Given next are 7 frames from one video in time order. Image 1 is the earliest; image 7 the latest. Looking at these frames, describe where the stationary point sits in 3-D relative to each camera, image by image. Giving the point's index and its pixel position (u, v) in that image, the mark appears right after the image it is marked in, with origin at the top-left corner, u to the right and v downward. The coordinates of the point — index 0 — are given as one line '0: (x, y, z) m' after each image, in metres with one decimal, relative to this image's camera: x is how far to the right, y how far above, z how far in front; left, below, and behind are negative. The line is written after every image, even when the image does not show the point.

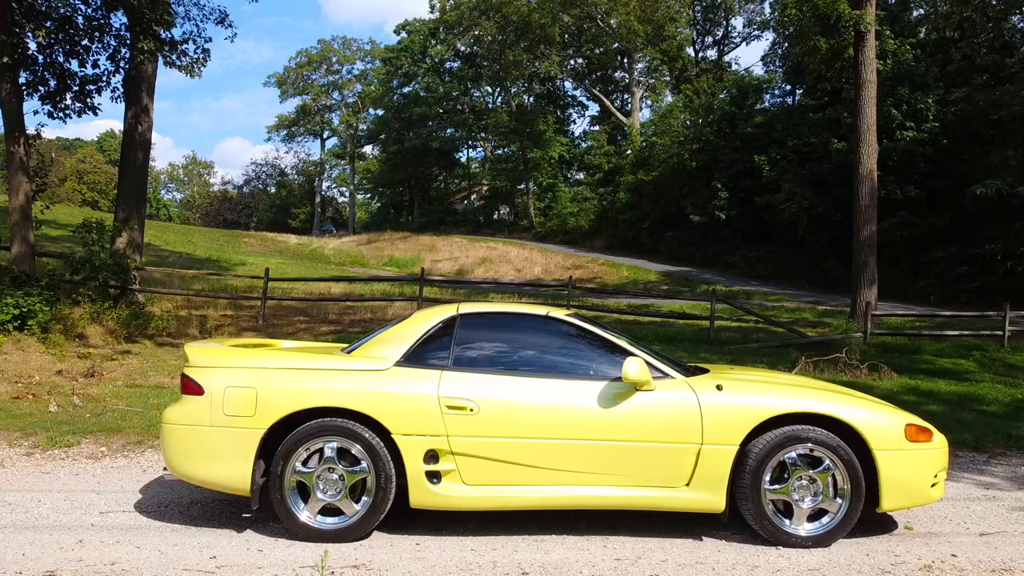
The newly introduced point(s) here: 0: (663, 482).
0: (+0.6, -0.8, +3.5) m
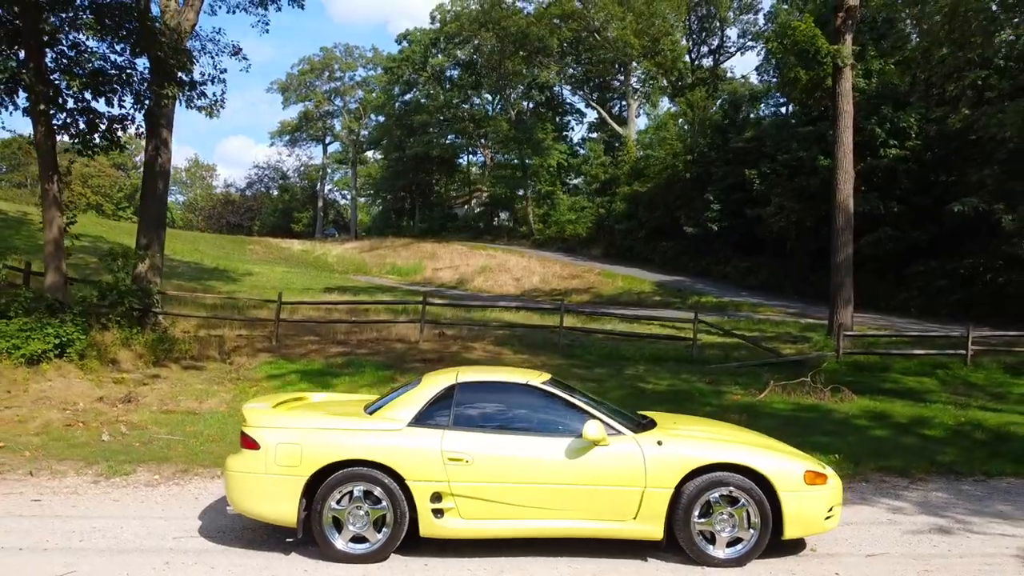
0: (+0.6, -1.3, +4.5) m
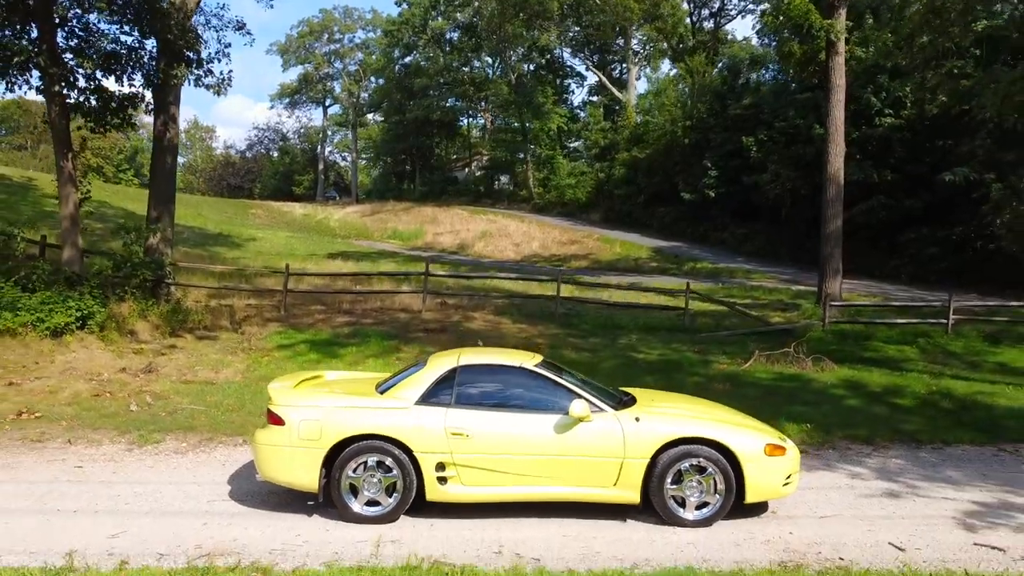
0: (+0.5, -1.2, +5.2) m
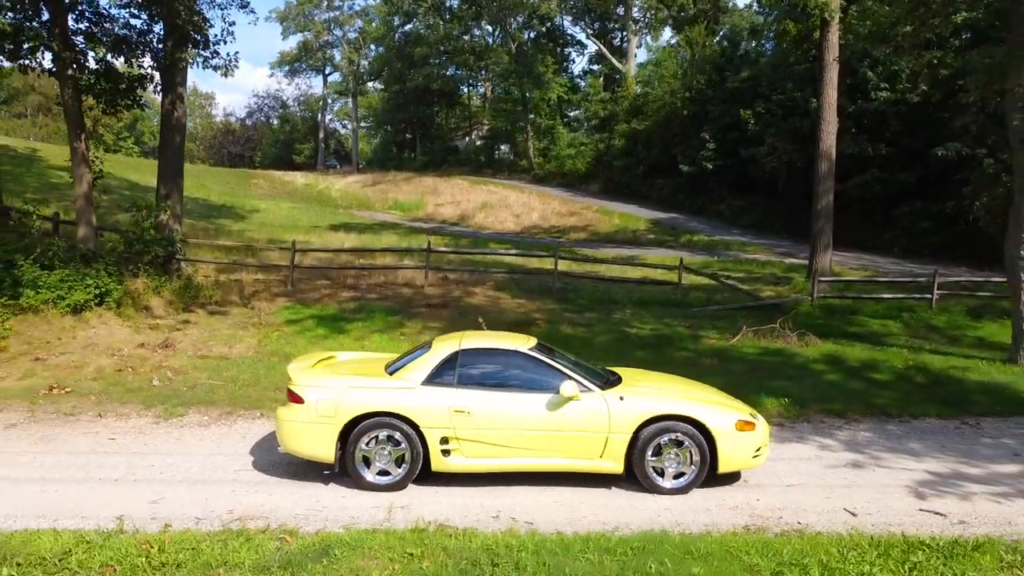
0: (+0.5, -1.2, +5.8) m
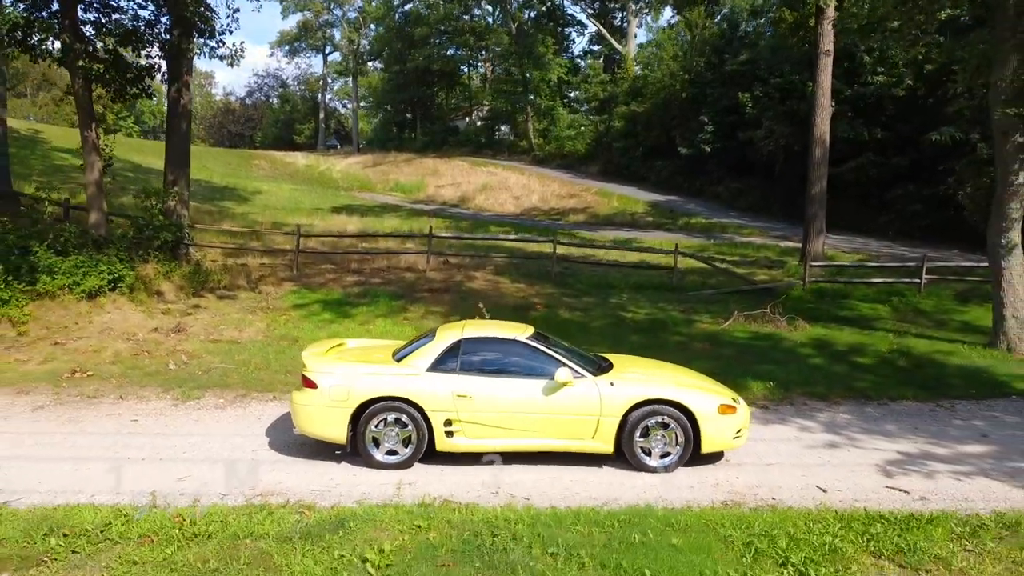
0: (+0.5, -1.1, +6.2) m
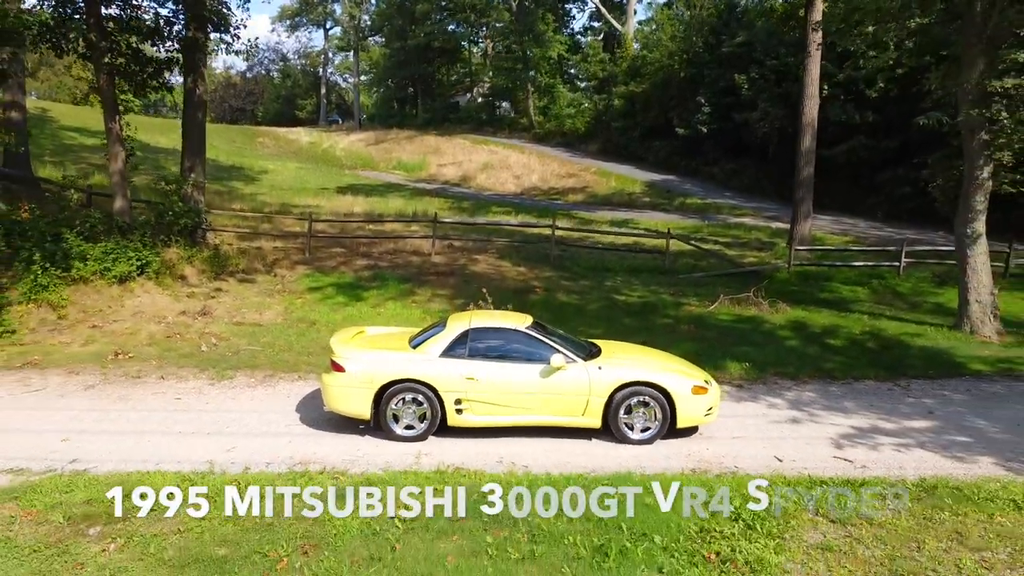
0: (+0.5, -1.1, +7.2) m
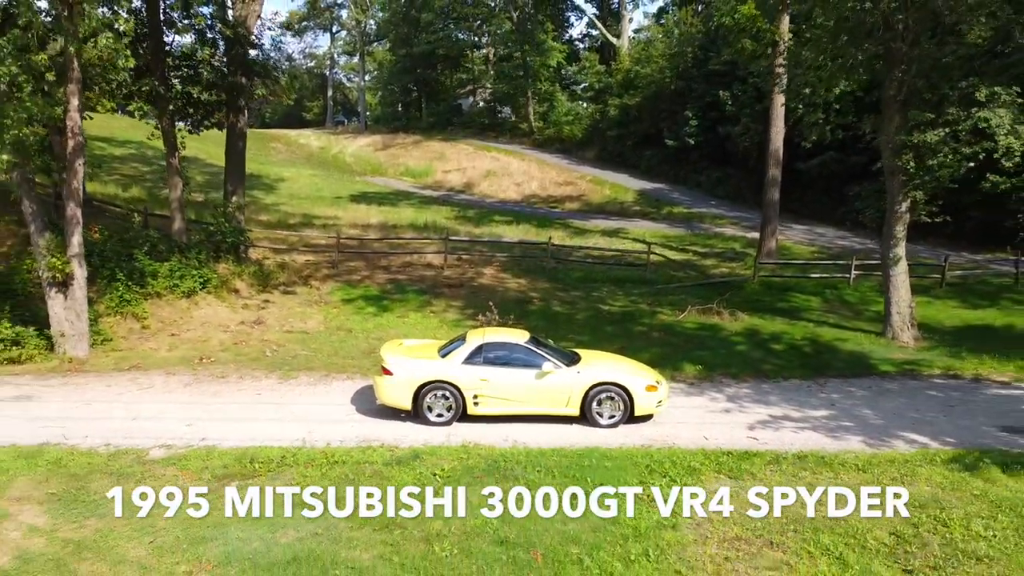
0: (+0.5, -1.4, +9.8) m
